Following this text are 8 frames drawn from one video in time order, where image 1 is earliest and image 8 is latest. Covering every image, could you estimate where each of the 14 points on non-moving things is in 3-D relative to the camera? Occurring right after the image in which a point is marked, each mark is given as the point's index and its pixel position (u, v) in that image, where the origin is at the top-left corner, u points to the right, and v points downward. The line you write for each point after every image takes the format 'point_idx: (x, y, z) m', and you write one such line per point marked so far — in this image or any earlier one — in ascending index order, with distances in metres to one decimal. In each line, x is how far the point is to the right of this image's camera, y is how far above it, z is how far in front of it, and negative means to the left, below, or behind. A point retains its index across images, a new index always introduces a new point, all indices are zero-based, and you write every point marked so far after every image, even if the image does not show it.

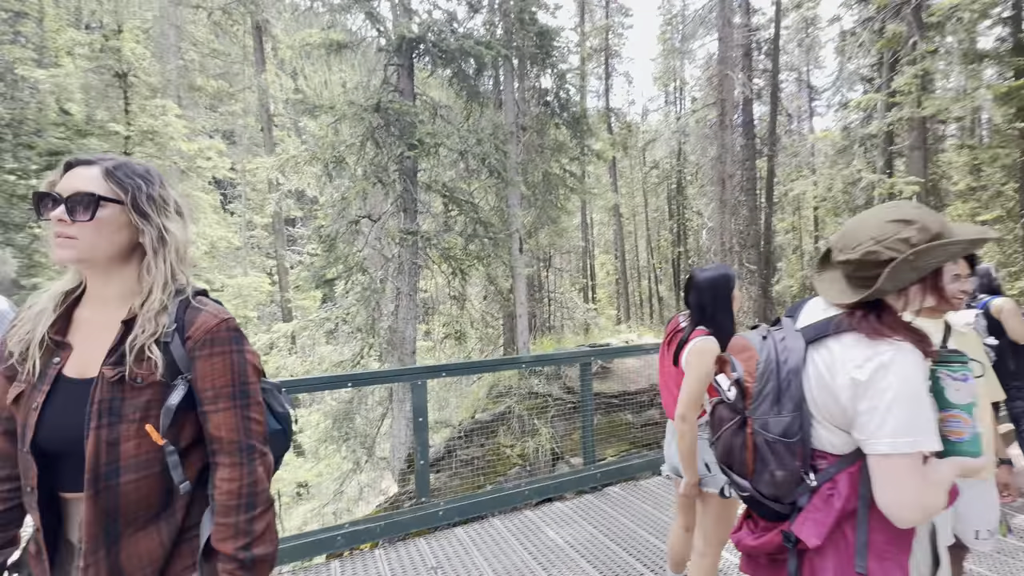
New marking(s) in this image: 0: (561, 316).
0: (+1.6, -0.9, +14.8) m
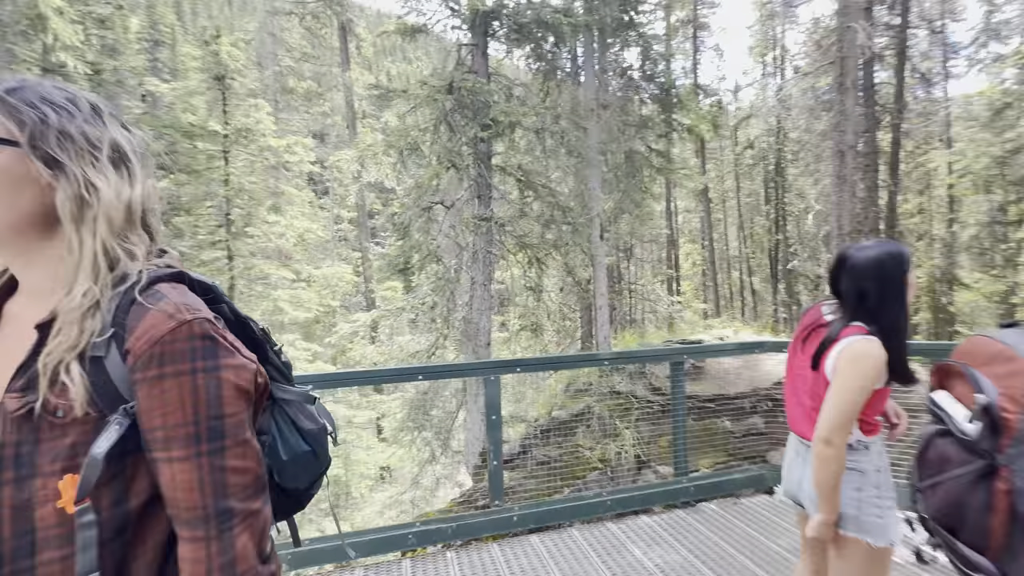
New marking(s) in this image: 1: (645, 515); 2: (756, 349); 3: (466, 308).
0: (+4.1, -0.6, +13.9) m
1: (+1.6, -2.7, +5.4) m
2: (+3.2, -0.8, +5.9) m
3: (-1.0, -0.4, +9.5) m
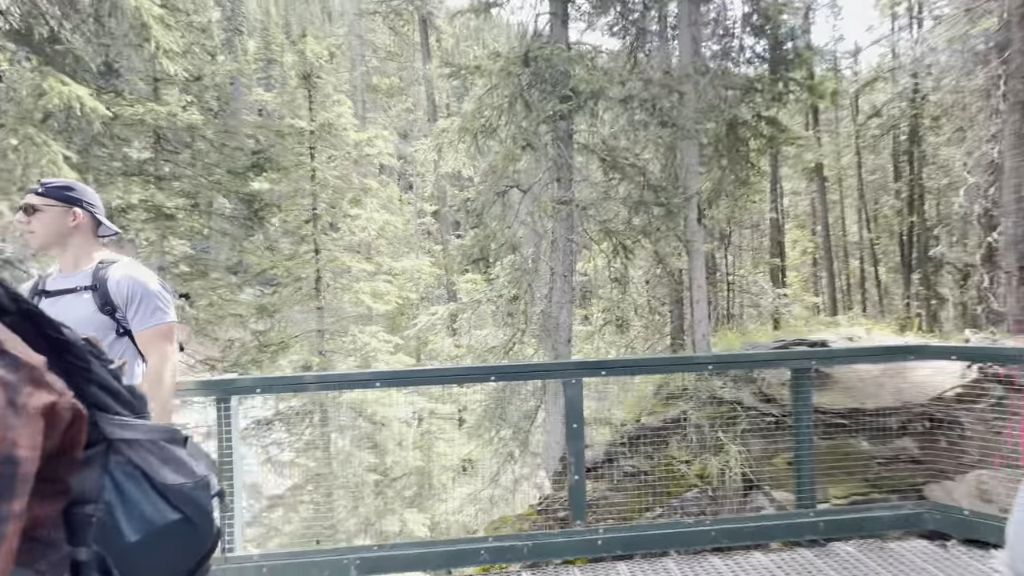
0: (+6.4, -0.4, +12.4) m
1: (+2.5, -2.6, +4.5) m
2: (+4.1, -0.7, +4.7) m
3: (+0.7, -0.3, +9.0) m
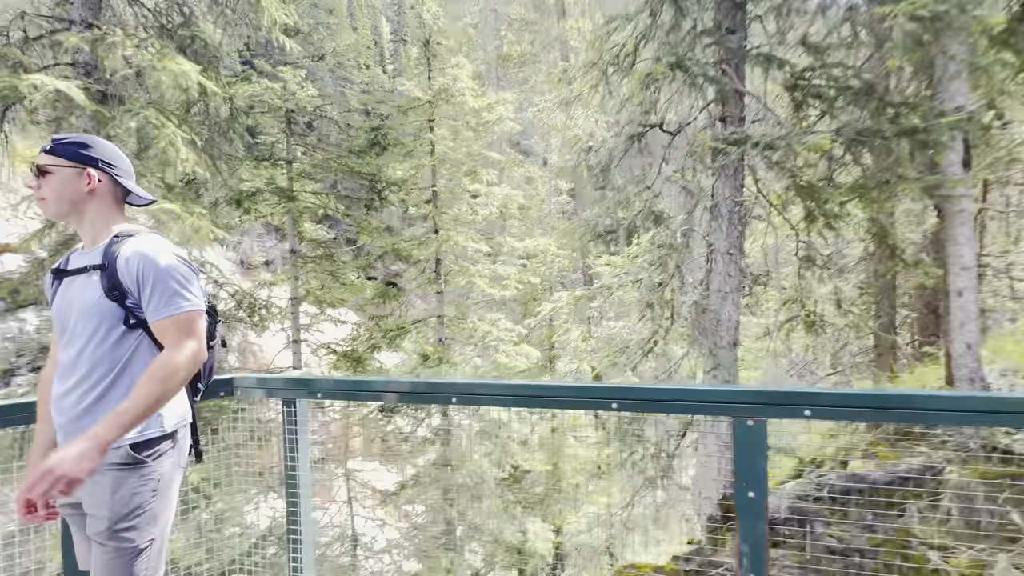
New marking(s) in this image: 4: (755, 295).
0: (+9.5, -0.1, +8.5) m
1: (+3.2, -2.5, +2.3) m
2: (+4.9, -0.6, +1.9) m
3: (+3.0, 0.0, +7.1) m
4: (+4.1, -0.1, +7.6) m
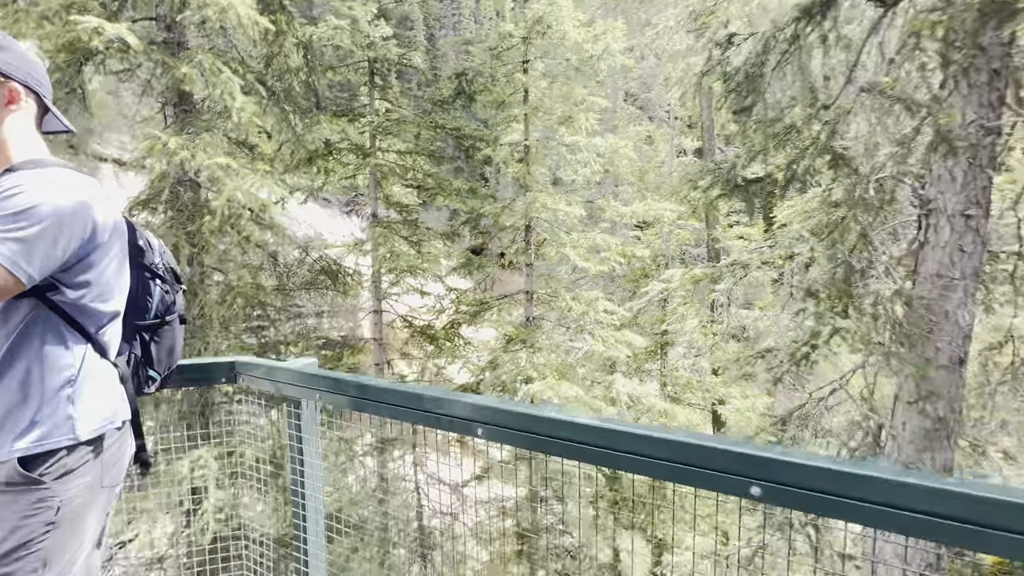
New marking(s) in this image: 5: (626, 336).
0: (+10.9, -0.1, +4.8) m
1: (+3.2, -2.6, +0.6) m
2: (+4.7, -0.8, -0.4) m
3: (+4.2, +0.2, +5.1) m
4: (+5.4, +0.1, +5.2) m
5: (+1.7, -0.7, +6.8) m
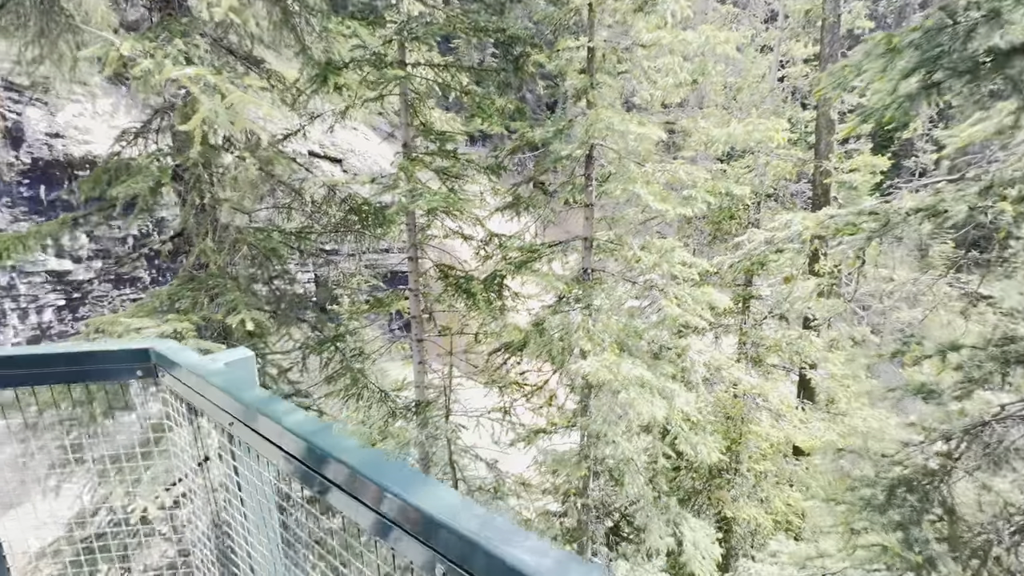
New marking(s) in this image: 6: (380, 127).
0: (+11.2, 0.0, +2.2) m
1: (+2.9, -2.8, -0.6) m
2: (+4.3, -1.2, -1.9) m
3: (+4.6, +0.5, +3.3) m
4: (+5.8, +0.4, +3.3) m
5: (+2.4, -0.1, +5.5) m
6: (-4.4, +5.2, +14.7) m
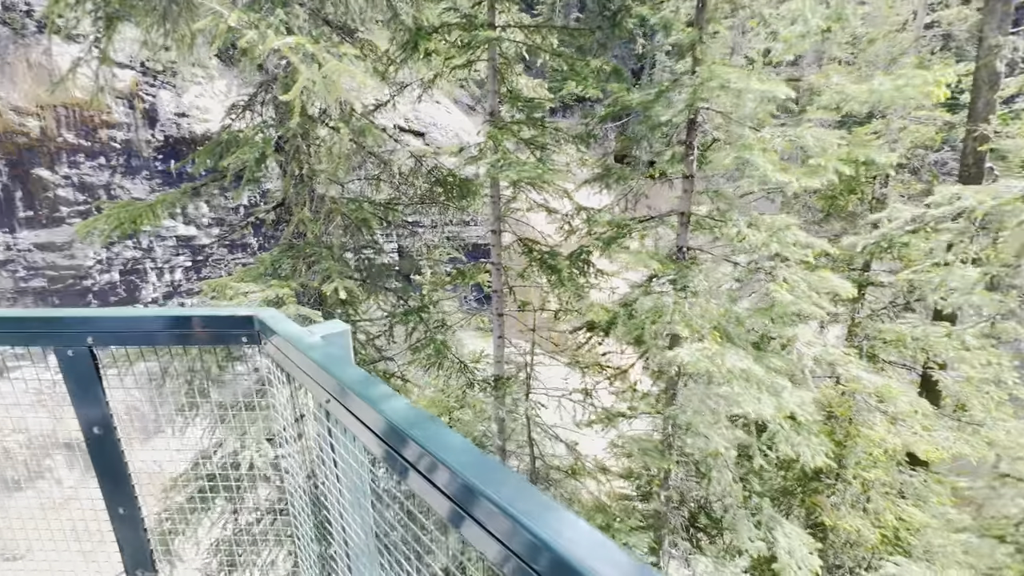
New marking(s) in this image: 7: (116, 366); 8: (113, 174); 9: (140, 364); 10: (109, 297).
0: (+11.5, -0.4, +0.1) m
1: (+2.8, -3.0, -1.1) m
2: (+4.0, -1.5, -2.8) m
3: (+5.2, +0.5, +2.3) m
4: (+6.4, +0.3, +2.1) m
5: (+3.4, +0.1, +4.8) m
6: (-1.7, +6.1, +14.6) m
7: (-1.8, -0.3, +2.0) m
8: (-8.7, +2.5, +9.7) m
9: (-1.7, -0.3, +2.0) m
10: (-8.5, -0.2, +9.4) m
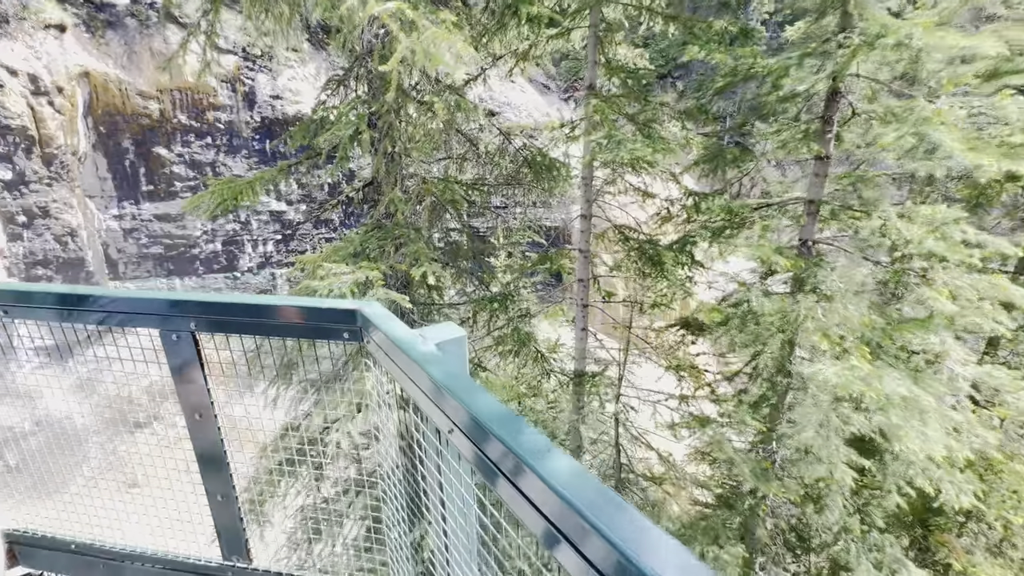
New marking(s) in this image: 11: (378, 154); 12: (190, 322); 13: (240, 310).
0: (+11.6, -1.0, -1.8) m
1: (+2.7, -3.2, -1.7) m
2: (+3.7, -1.9, -3.6) m
3: (+5.7, +0.2, +1.1) m
4: (+6.9, 0.0, +0.8) m
5: (+4.2, 0.0, +3.9) m
6: (+0.9, +6.6, +14.1) m
7: (-1.2, -0.3, +1.9) m
8: (-6.8, +3.2, +10.4) m
9: (-1.1, -0.3, +1.8) m
10: (-6.8, +0.5, +10.2) m
11: (-1.4, +1.4, +4.6) m
12: (-1.3, -0.1, +1.8) m
13: (-1.1, -0.1, +1.7) m
